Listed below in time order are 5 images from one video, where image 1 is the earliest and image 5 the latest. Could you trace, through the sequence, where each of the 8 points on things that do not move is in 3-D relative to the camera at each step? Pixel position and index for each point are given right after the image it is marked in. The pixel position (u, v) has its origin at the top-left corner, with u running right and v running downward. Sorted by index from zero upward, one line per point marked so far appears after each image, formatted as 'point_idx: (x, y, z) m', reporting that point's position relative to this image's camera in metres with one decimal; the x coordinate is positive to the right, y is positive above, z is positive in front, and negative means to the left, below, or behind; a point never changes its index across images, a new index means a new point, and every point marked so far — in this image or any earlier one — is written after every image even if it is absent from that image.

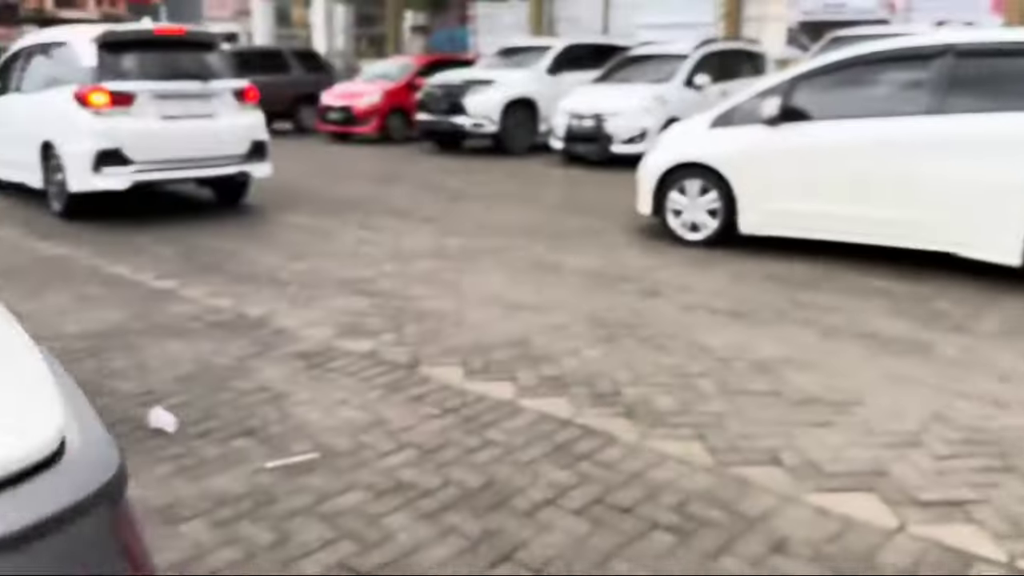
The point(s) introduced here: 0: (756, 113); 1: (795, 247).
0: (+1.9, +1.4, +6.7) m
1: (+2.3, +0.3, +6.9) m
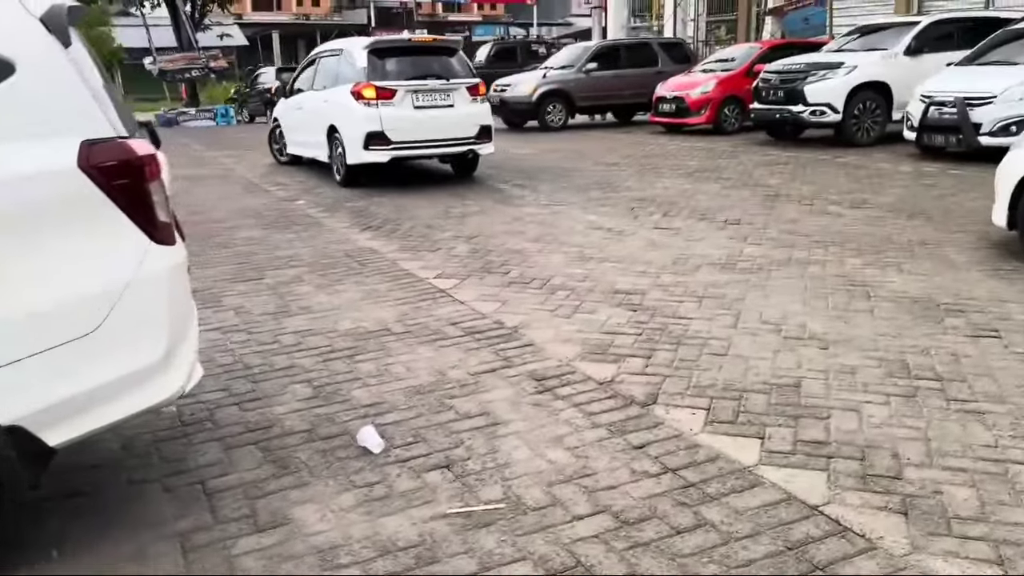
0: (+3.9, +1.1, +5.0) m
1: (+4.2, 0.0, +5.0) m
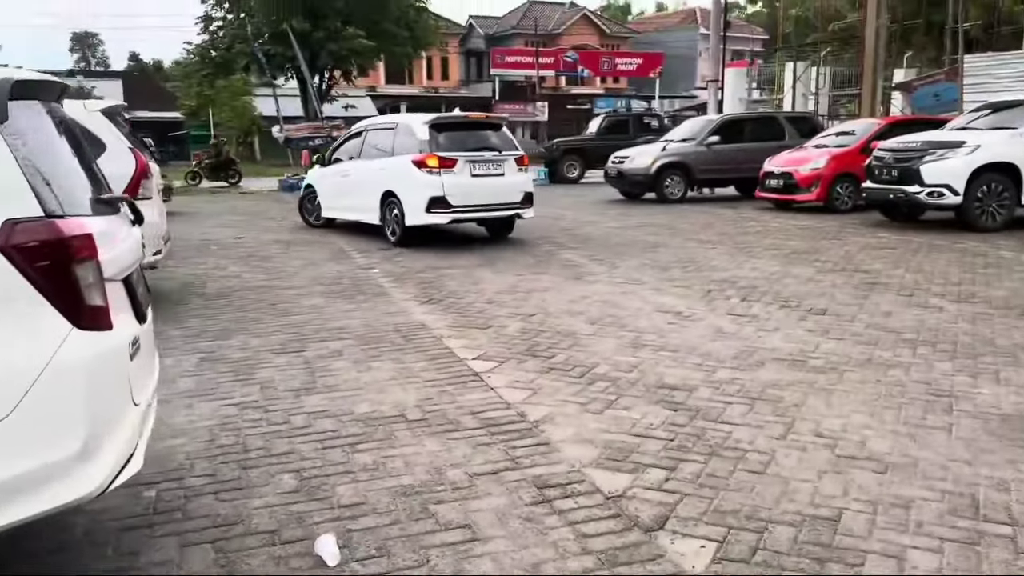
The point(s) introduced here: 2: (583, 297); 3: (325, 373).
0: (+4.0, +0.5, +4.1) m
1: (+4.3, -0.6, +4.0) m
2: (+0.7, -0.1, +8.1) m
3: (-1.2, -0.6, +5.6) m
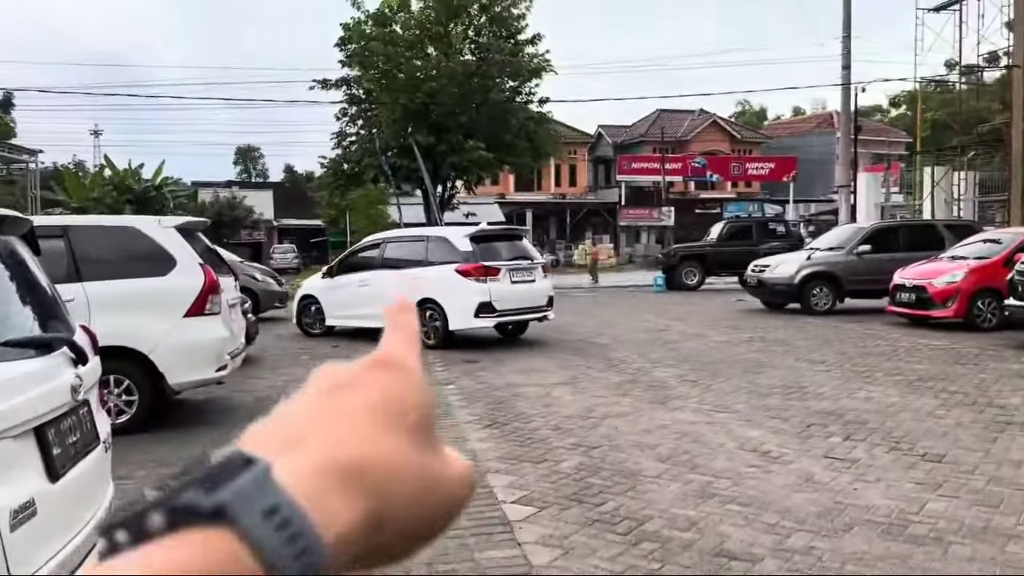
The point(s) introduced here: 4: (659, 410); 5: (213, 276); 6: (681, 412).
0: (+4.0, -0.2, +3.0) m
1: (+4.3, -1.3, +2.7) m
2: (+1.3, -1.2, +7.4) m
3: (-1.0, -1.4, +5.1) m
4: (+1.4, -1.2, +8.1) m
5: (-2.7, +0.1, +7.6) m
6: (+1.6, -1.2, +8.0) m
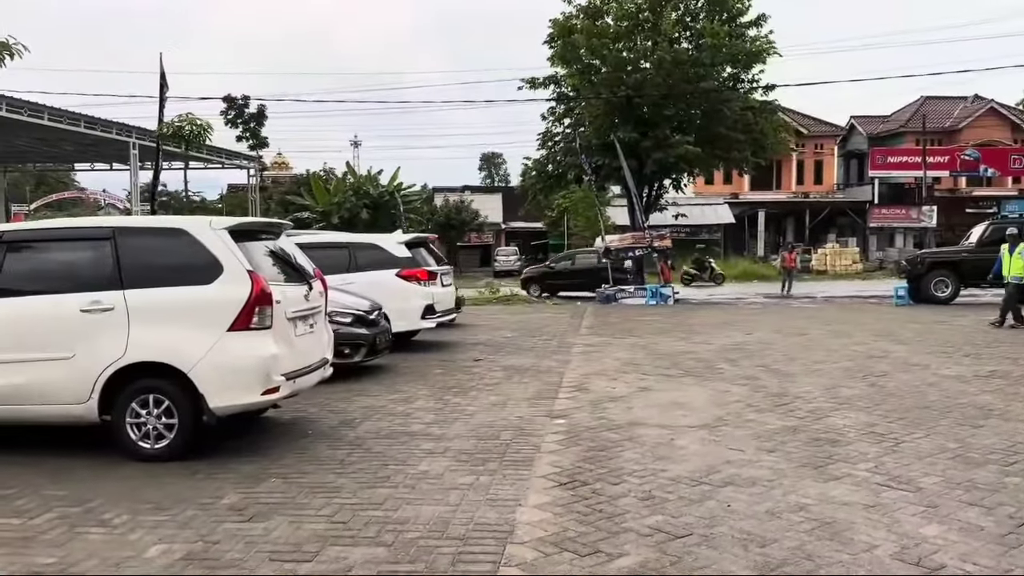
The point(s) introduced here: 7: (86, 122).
0: (+3.2, -0.4, +0.4) m
1: (+3.3, -1.5, +0.1) m
2: (+1.8, -1.4, +5.3) m
3: (-1.1, -1.5, +3.8) m
4: (+2.1, -1.3, +6.0) m
5: (-1.9, 0.0, +6.7) m
6: (+2.2, -1.3, +5.9) m
7: (-9.2, +3.6, +18.3) m
